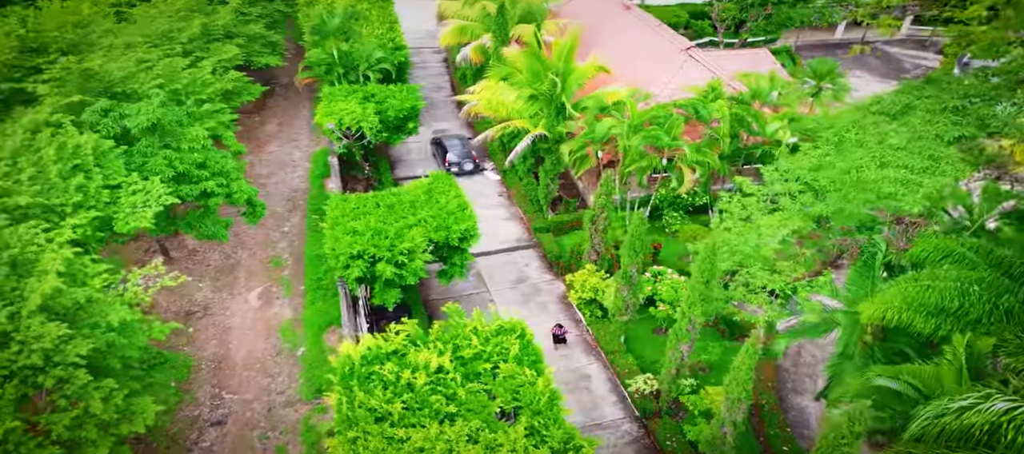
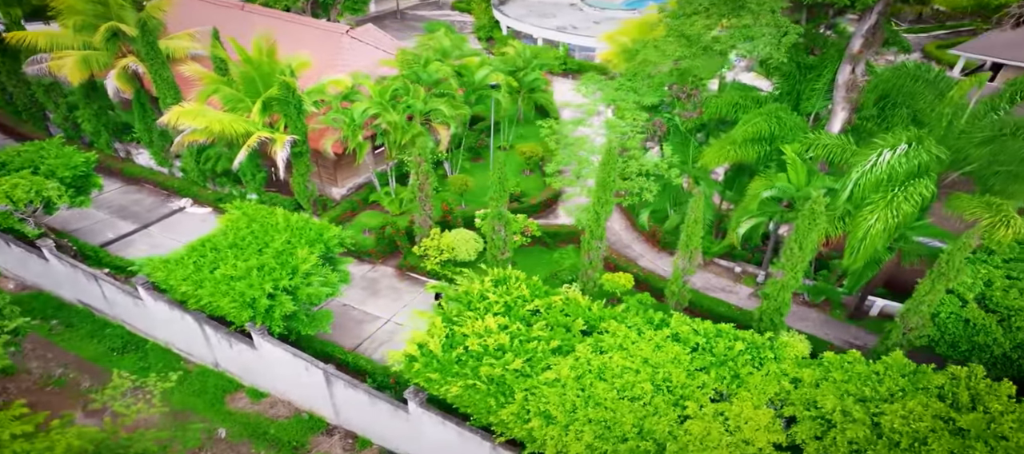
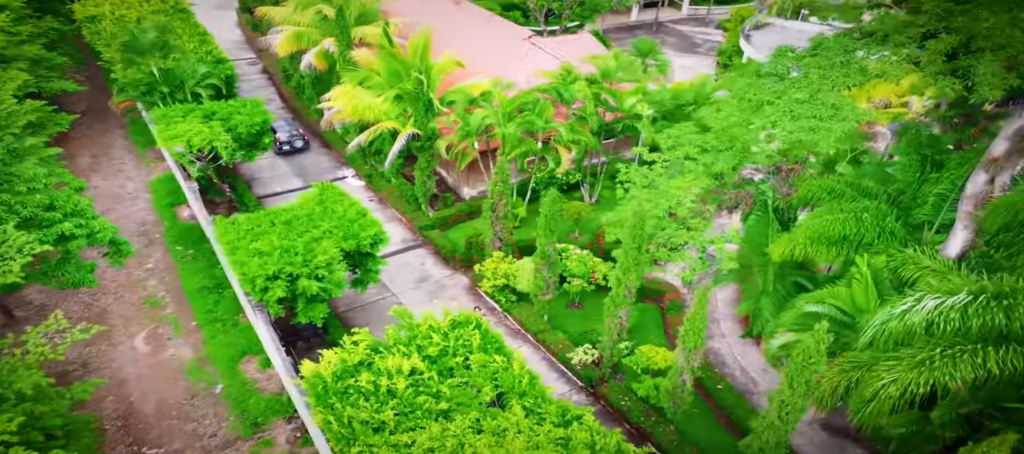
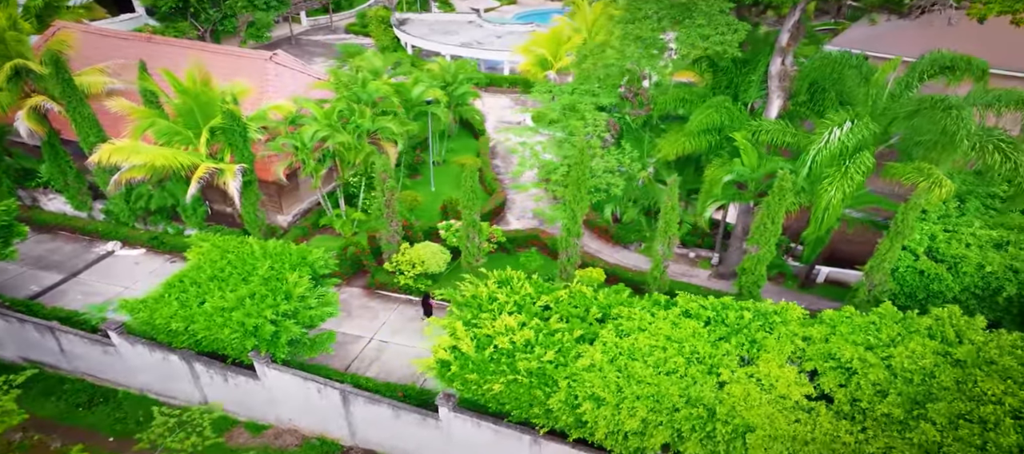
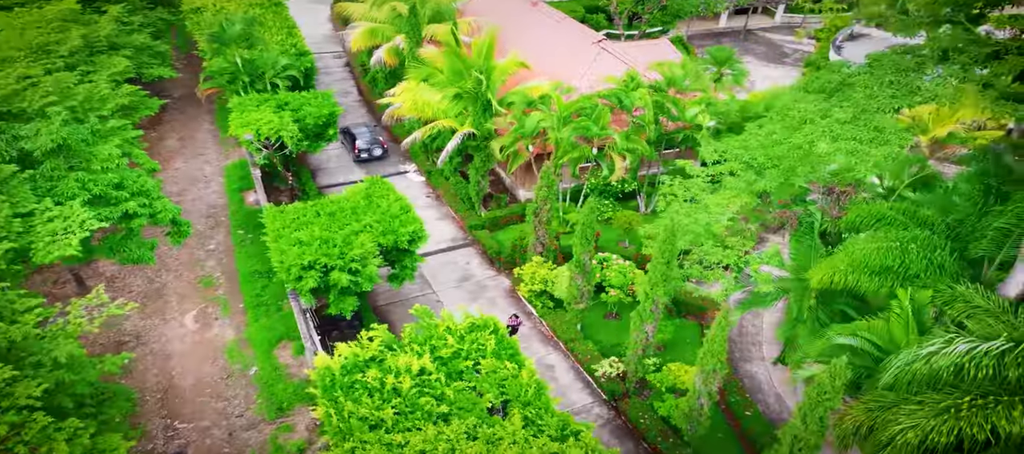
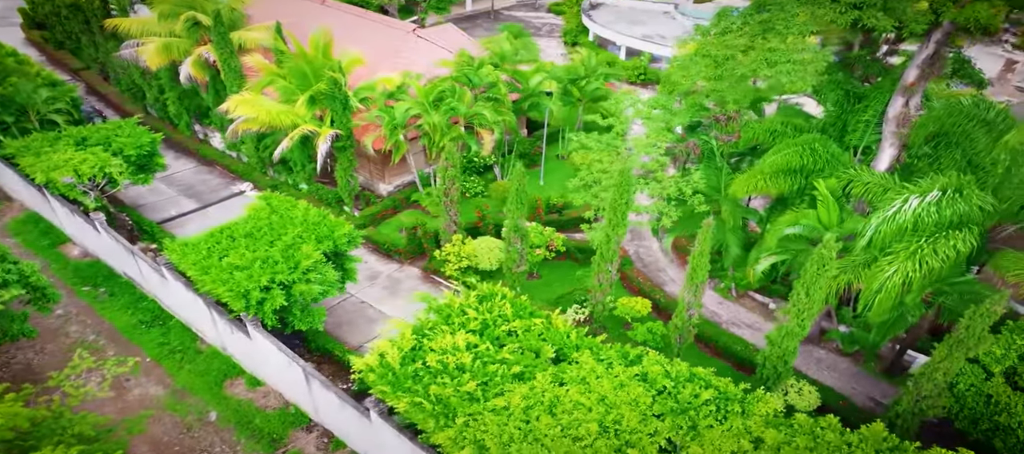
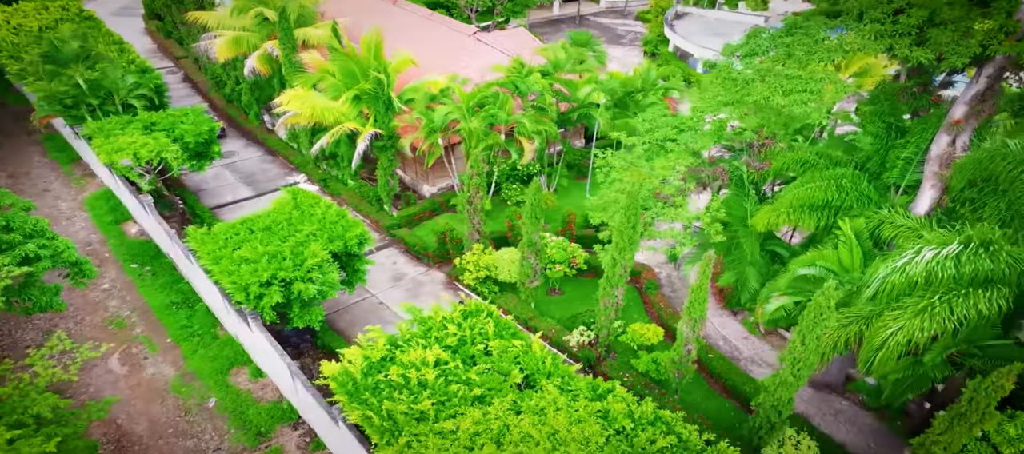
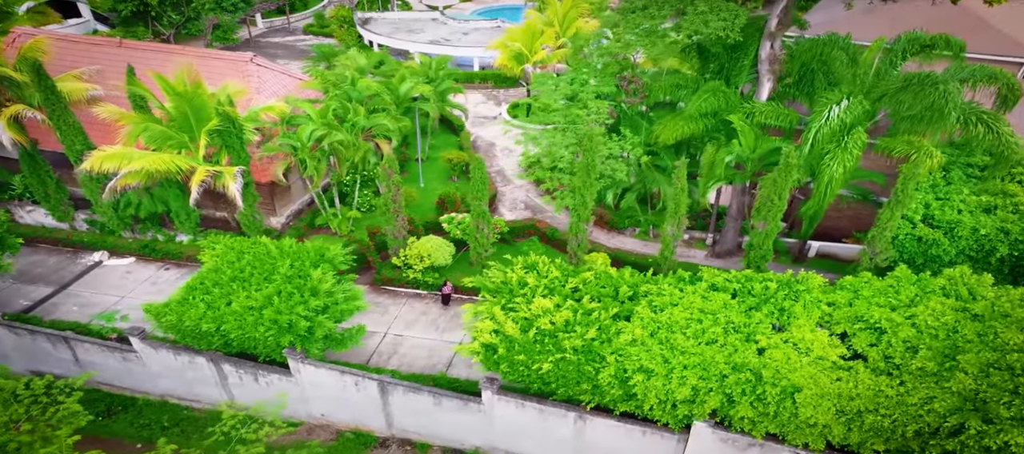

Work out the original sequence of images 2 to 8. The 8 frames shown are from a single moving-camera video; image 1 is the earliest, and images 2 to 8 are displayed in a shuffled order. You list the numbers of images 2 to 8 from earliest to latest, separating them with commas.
5, 3, 7, 6, 2, 4, 8
